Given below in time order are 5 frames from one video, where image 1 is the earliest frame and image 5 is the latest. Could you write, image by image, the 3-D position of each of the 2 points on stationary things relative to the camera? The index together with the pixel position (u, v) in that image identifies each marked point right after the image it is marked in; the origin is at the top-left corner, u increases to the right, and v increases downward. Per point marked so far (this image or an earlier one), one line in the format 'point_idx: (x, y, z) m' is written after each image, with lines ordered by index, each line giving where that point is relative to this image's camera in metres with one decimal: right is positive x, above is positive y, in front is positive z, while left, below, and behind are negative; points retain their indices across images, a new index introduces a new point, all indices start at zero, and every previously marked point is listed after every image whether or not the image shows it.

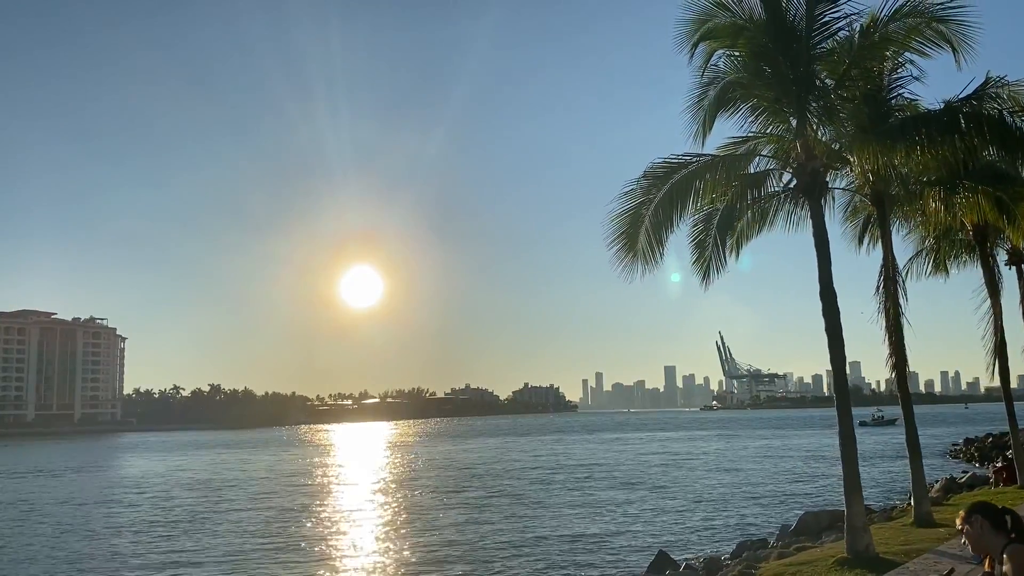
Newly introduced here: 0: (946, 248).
0: (+7.2, +0.6, +13.7) m
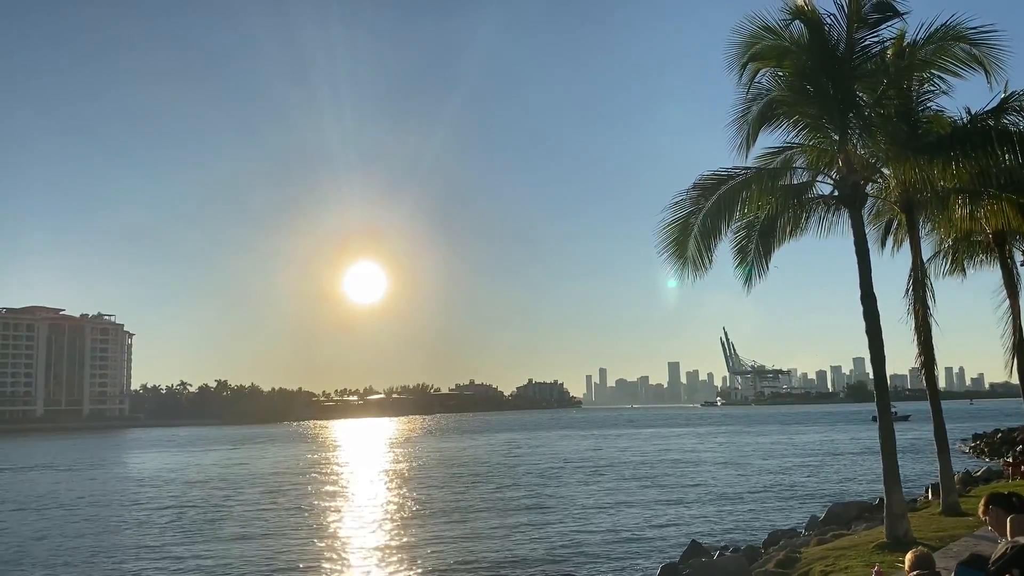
0: (+7.6, +0.6, +14.1) m
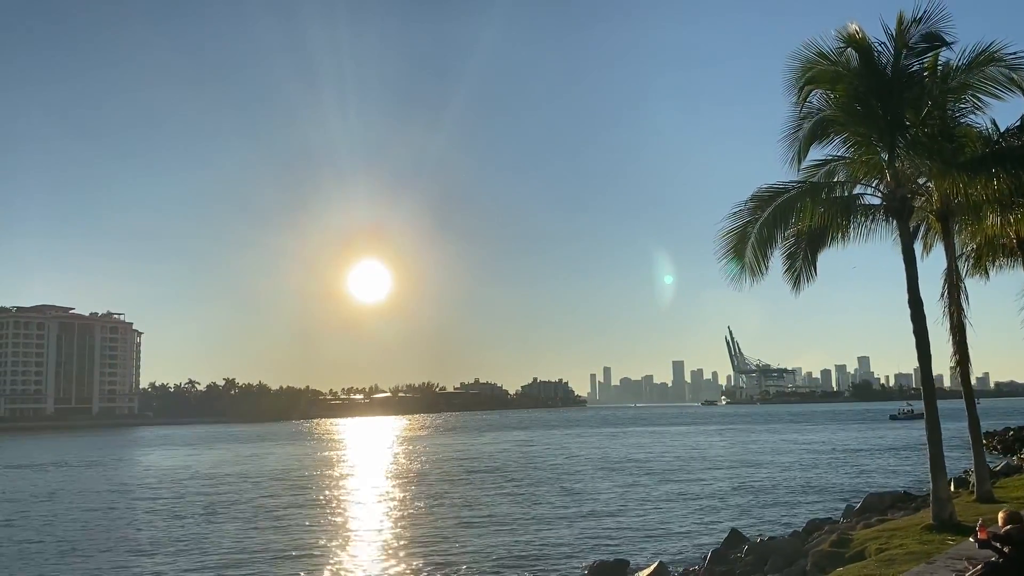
0: (+8.3, +0.6, +14.7) m
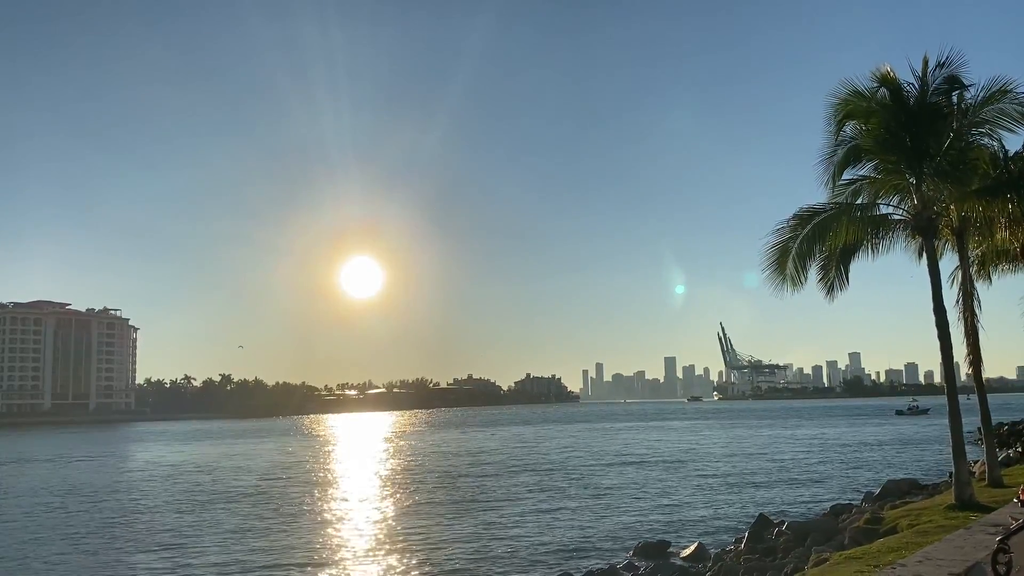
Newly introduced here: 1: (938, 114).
0: (+8.9, +0.5, +15.7) m
1: (+6.4, +2.5, +12.5) m
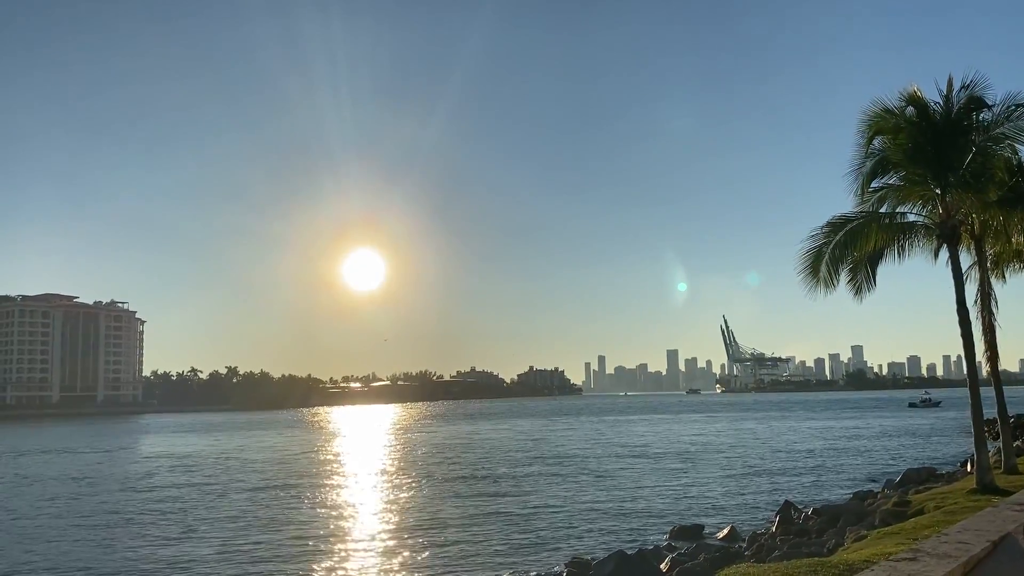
0: (+9.5, +0.6, +16.3) m
1: (+7.0, +2.5, +13.2) m
